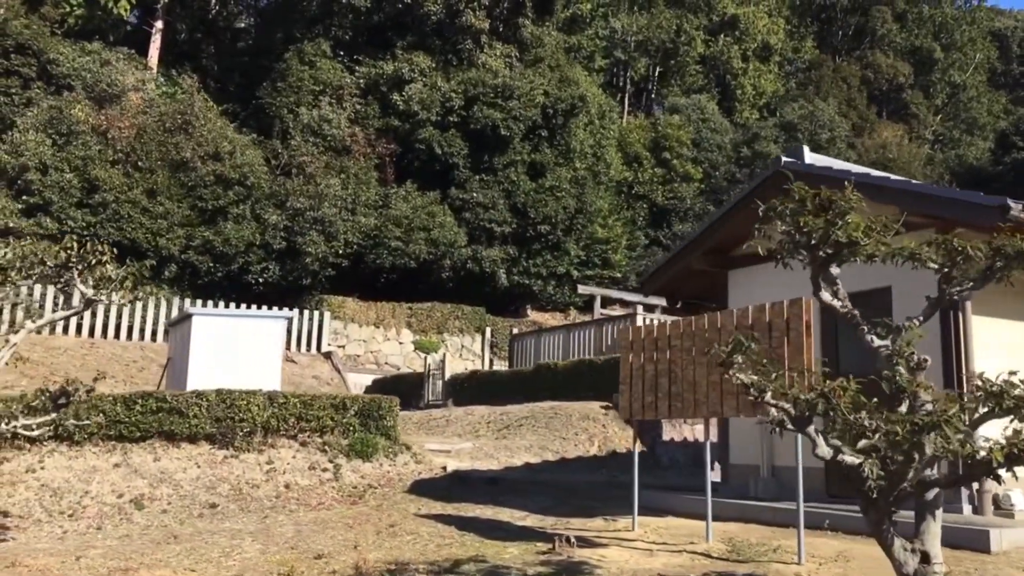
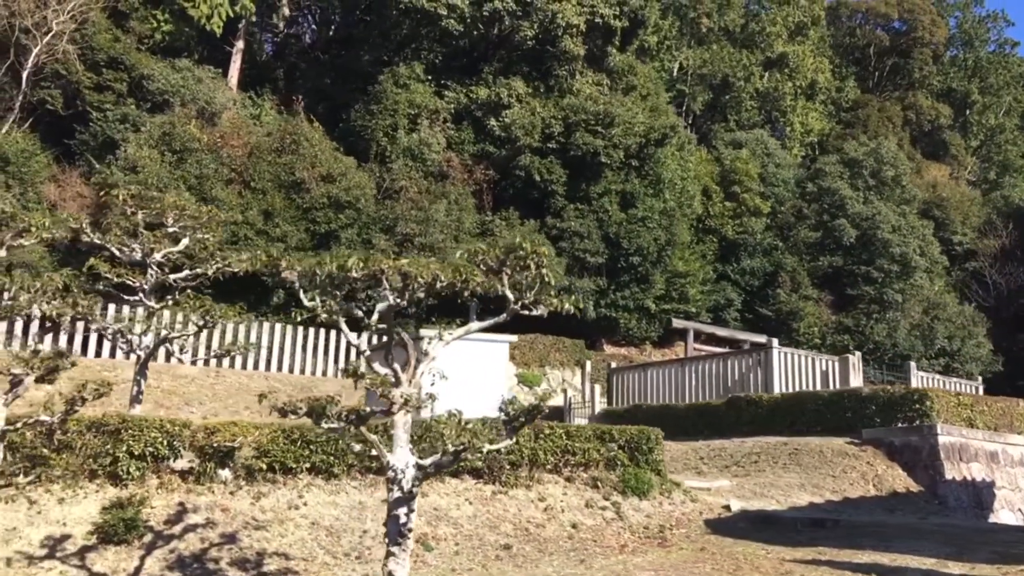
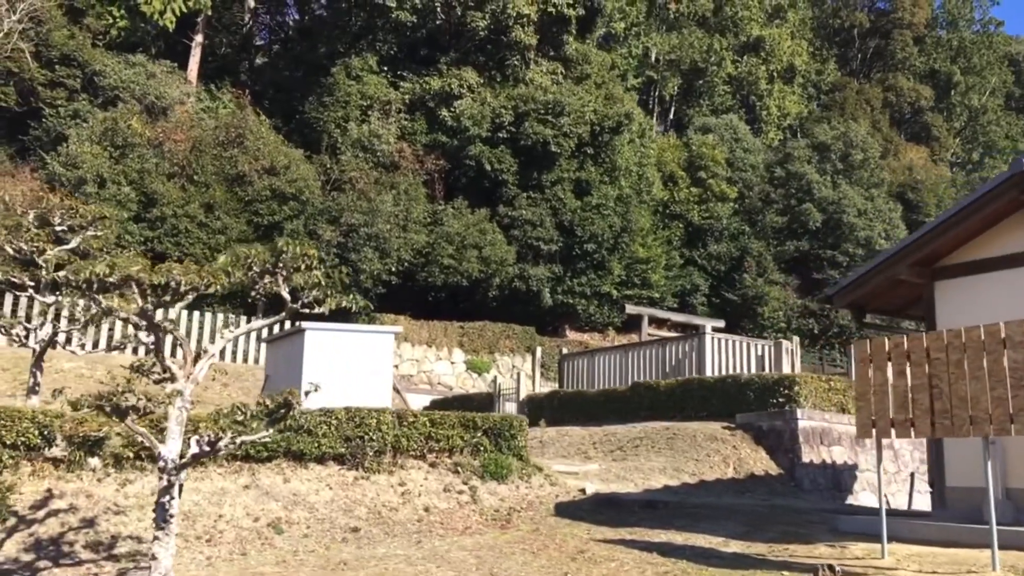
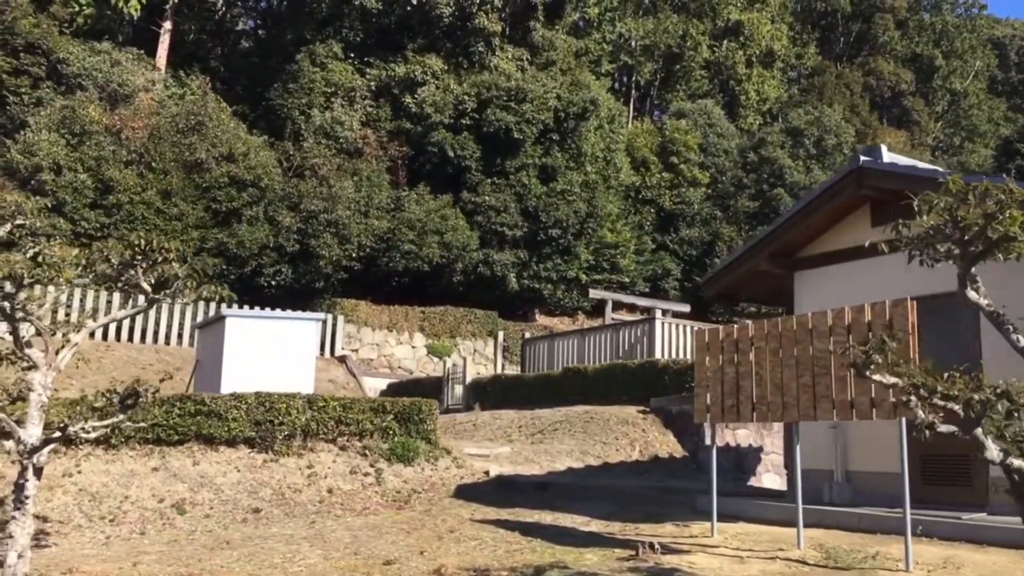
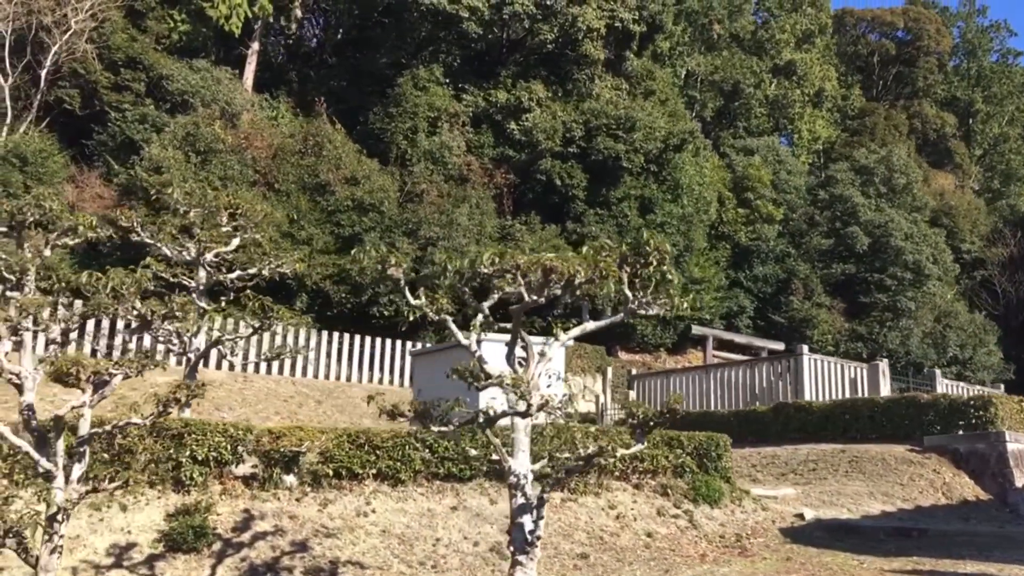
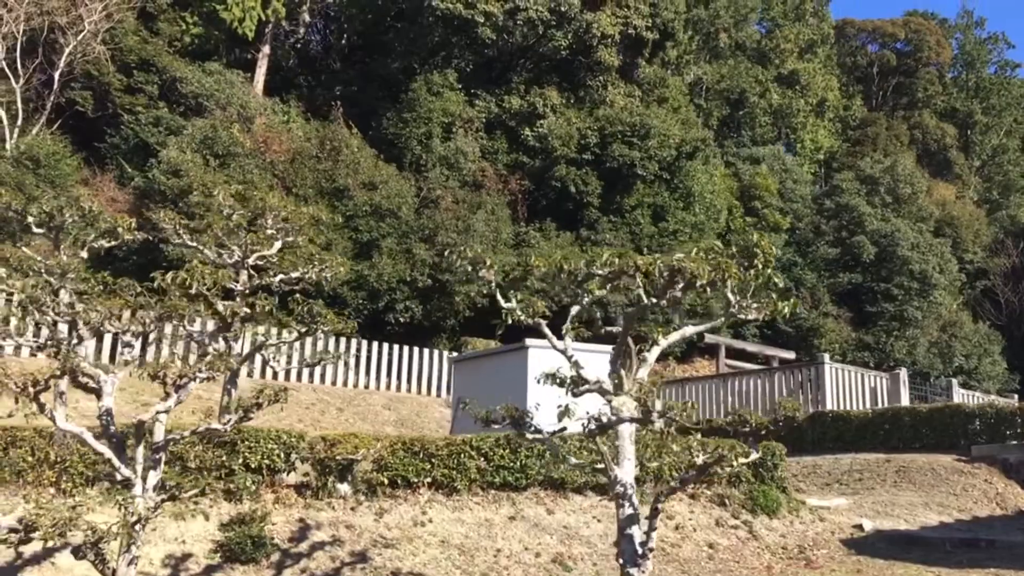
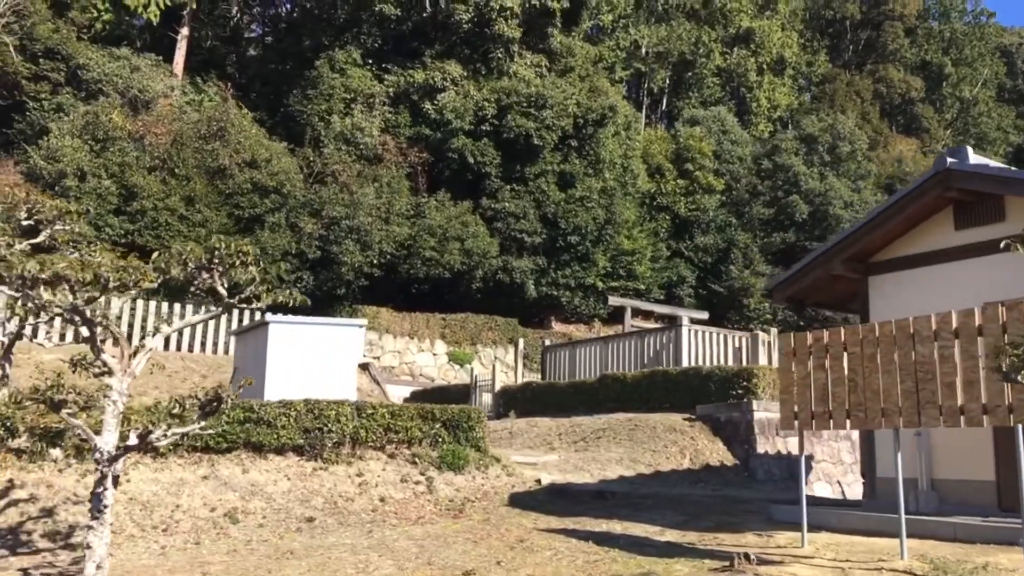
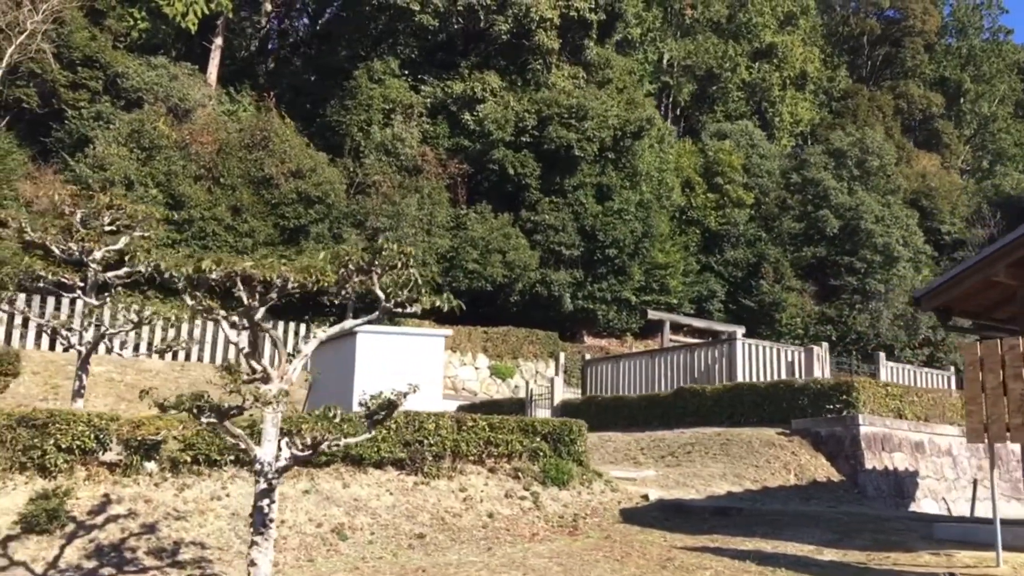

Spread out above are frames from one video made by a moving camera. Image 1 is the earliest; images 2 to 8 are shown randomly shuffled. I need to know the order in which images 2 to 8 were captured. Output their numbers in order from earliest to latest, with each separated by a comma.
4, 7, 3, 8, 2, 5, 6
